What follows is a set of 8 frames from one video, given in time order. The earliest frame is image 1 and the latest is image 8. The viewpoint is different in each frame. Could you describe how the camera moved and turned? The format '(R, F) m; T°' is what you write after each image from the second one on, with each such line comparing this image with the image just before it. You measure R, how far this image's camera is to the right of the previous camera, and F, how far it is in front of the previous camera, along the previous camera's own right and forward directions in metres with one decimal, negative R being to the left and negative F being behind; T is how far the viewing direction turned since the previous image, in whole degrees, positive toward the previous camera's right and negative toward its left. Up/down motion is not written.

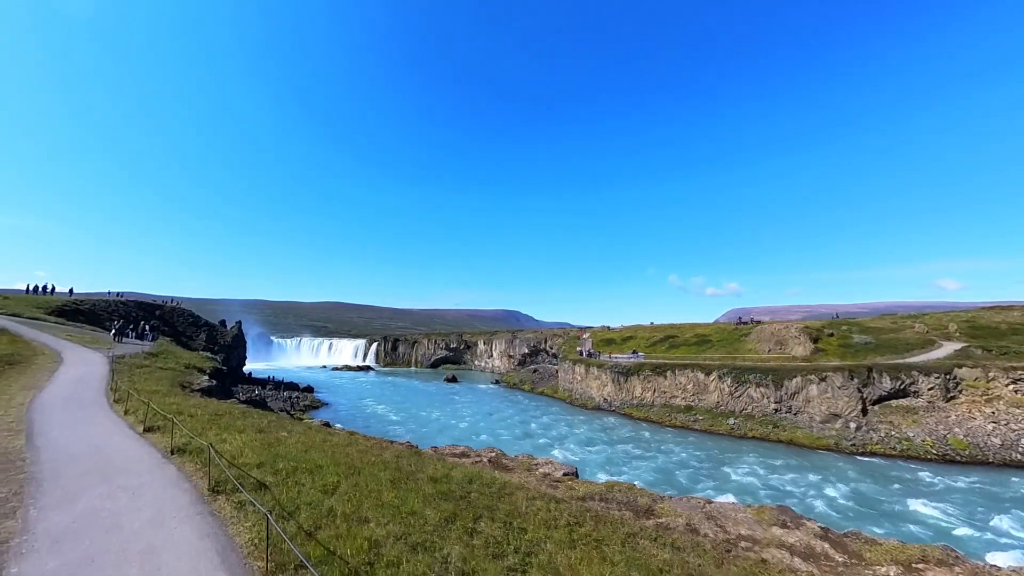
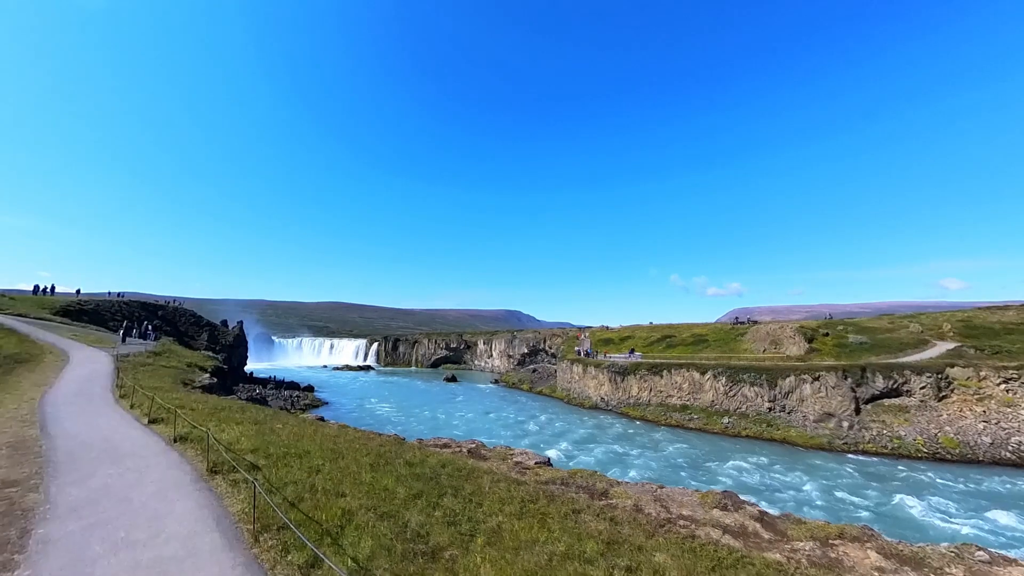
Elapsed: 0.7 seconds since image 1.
(+0.8, -0.6) m; 0°
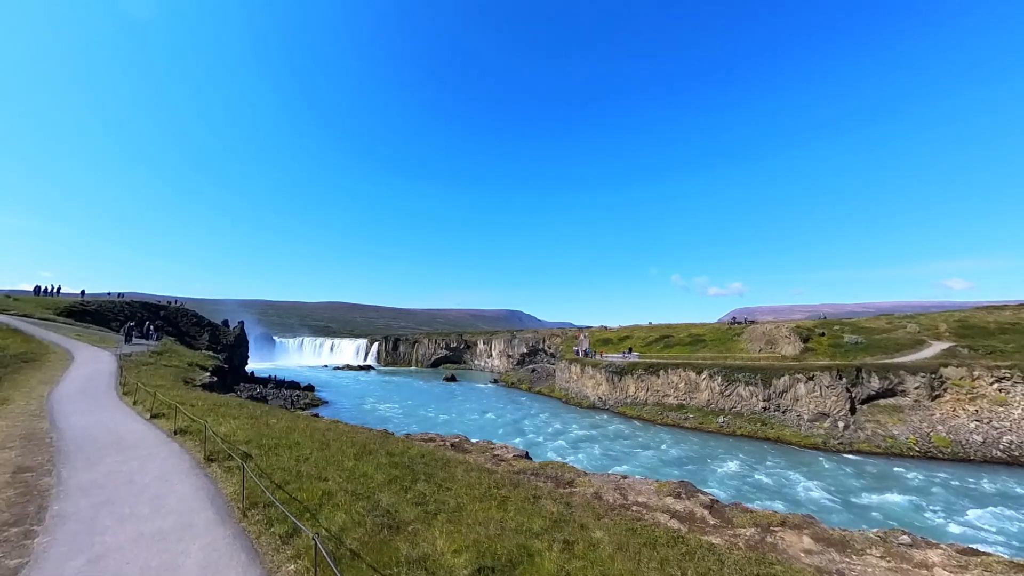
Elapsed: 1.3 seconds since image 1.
(+0.7, -0.5) m; 0°
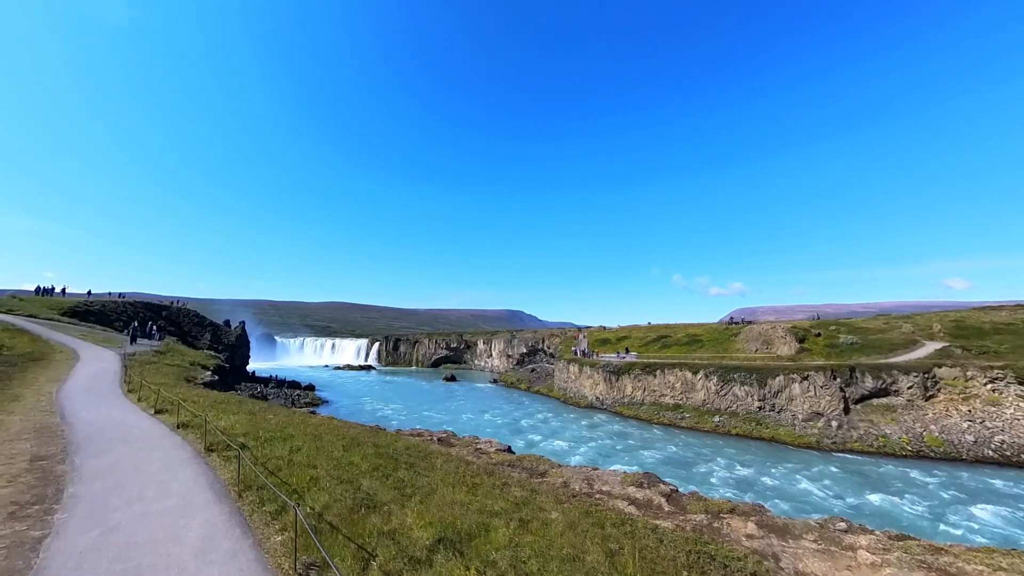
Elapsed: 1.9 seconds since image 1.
(+0.6, -0.5) m; 0°
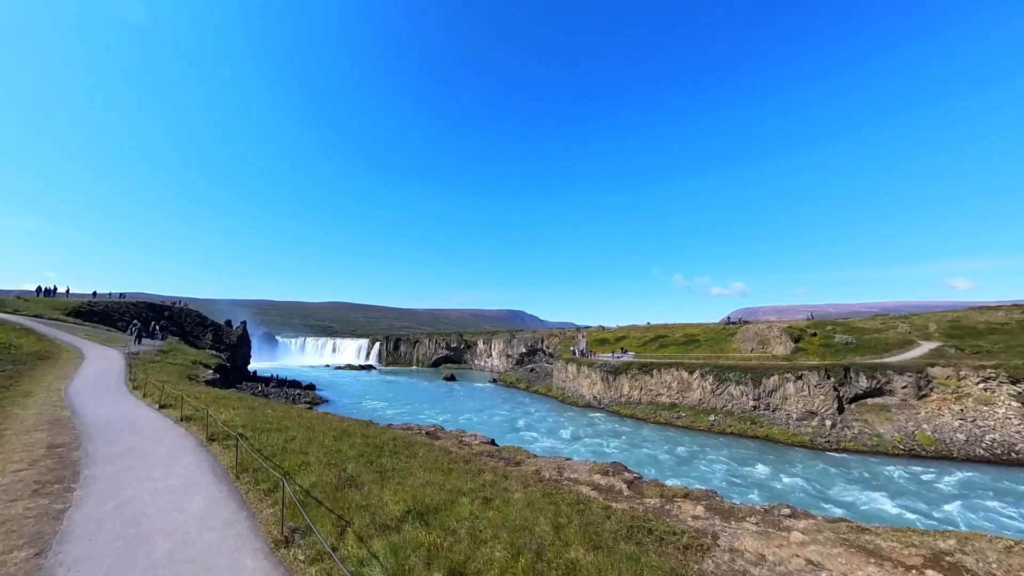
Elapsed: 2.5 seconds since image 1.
(+0.7, -0.6) m; 0°
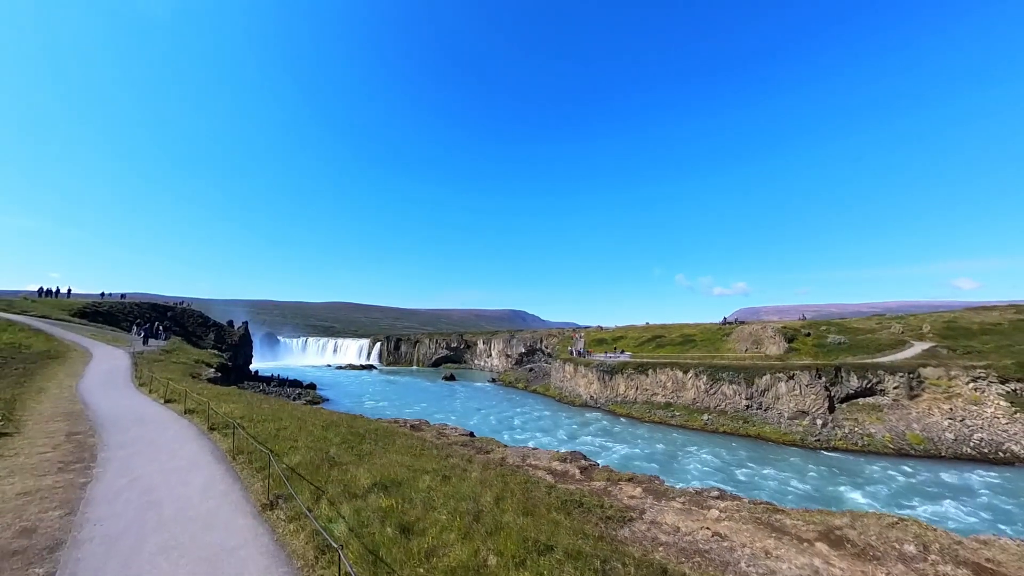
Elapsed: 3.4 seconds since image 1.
(+1.0, -0.8) m; 0°
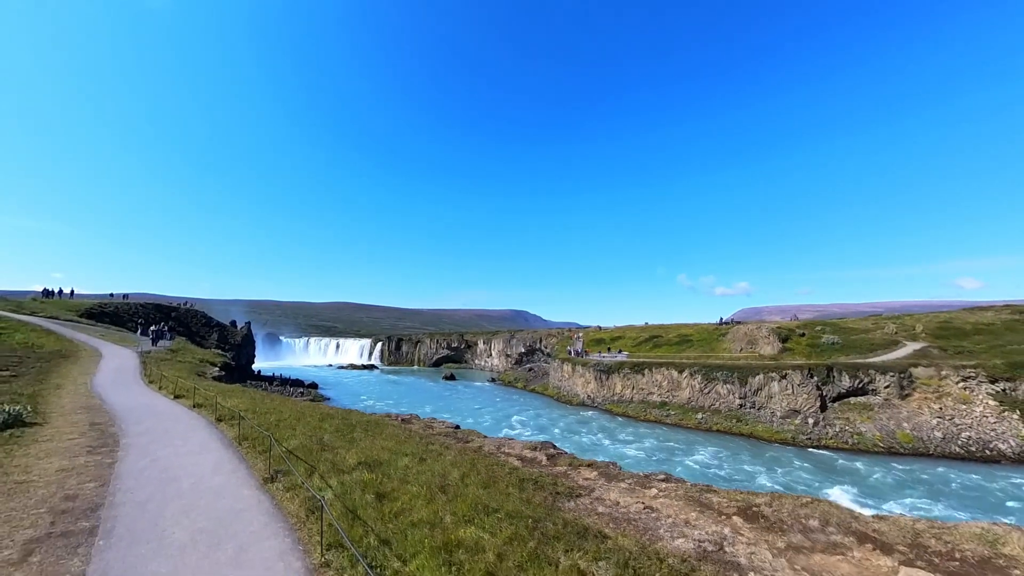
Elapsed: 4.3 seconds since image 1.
(+0.8, -0.9) m; 0°
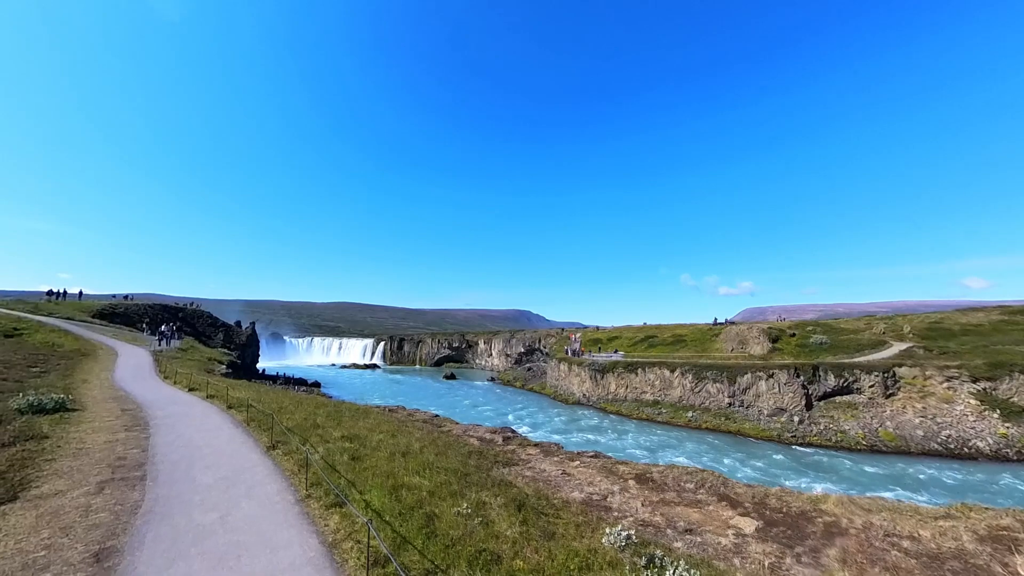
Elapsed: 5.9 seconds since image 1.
(+1.5, -1.6) m; 0°
